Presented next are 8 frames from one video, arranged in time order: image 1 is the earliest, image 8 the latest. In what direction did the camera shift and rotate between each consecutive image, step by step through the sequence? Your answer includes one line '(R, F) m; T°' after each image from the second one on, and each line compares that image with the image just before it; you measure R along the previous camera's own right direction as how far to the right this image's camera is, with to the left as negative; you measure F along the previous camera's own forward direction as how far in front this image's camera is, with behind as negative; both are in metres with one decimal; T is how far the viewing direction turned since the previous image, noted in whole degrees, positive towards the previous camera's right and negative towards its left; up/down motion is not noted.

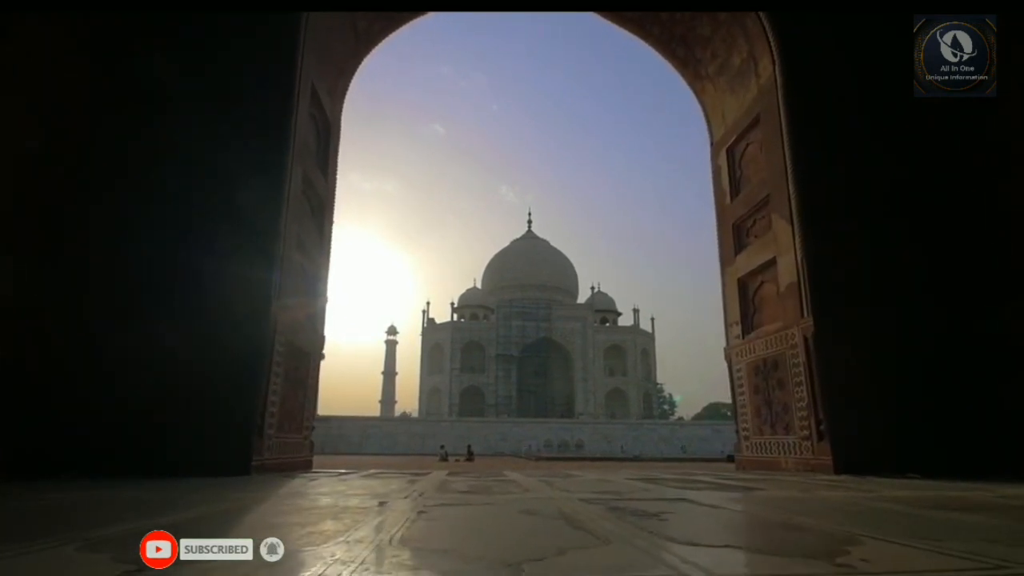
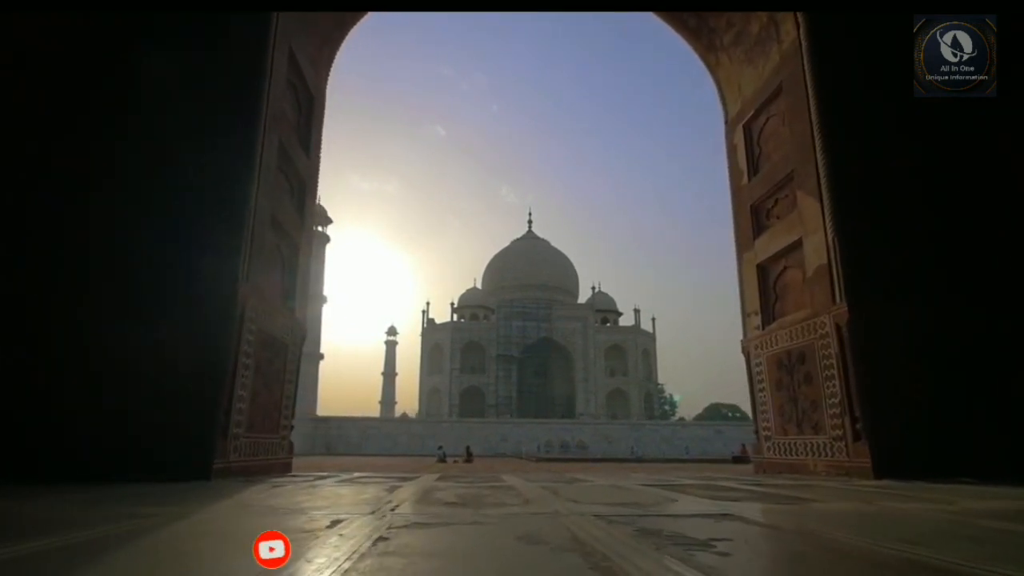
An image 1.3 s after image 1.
(0.0, +0.4) m; 0°
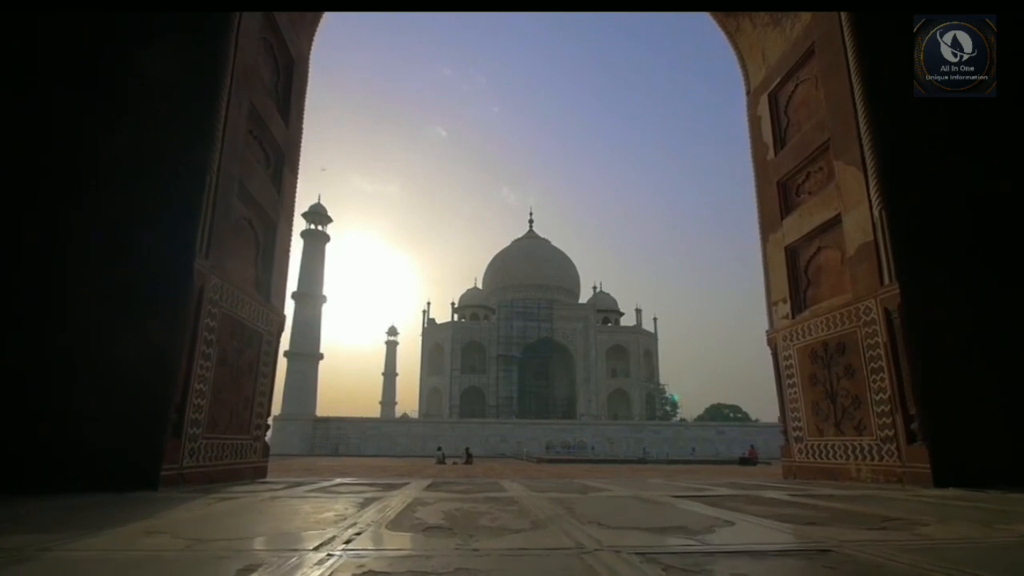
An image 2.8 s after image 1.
(0.0, +0.4) m; 0°
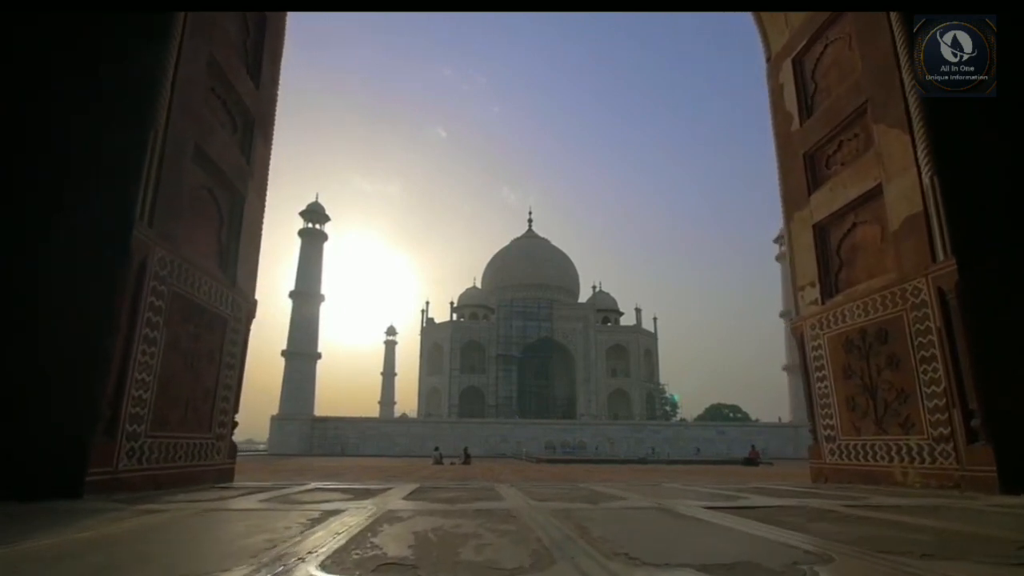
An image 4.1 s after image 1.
(0.0, +0.4) m; 0°
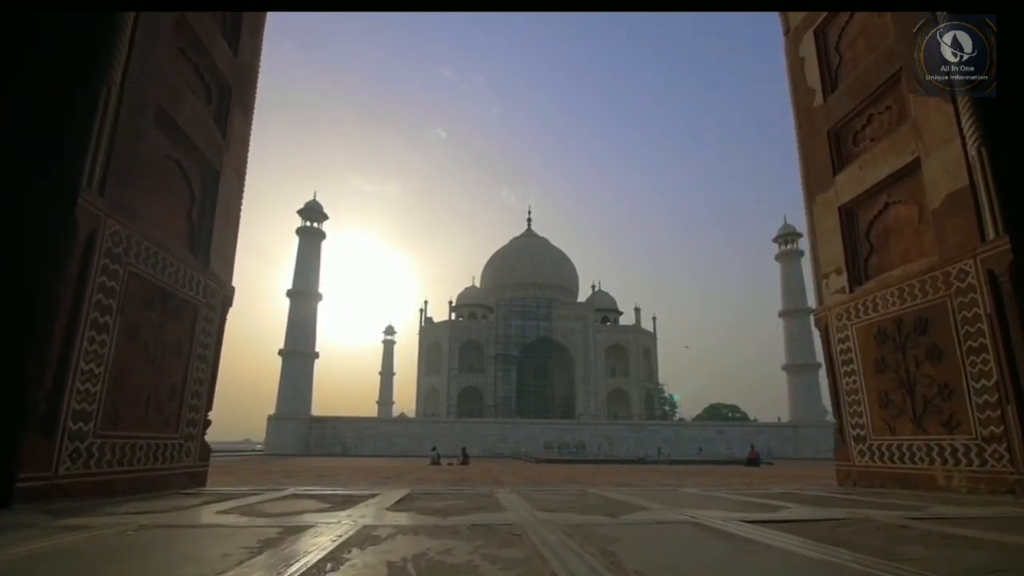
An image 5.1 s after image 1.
(0.0, +0.3) m; 0°
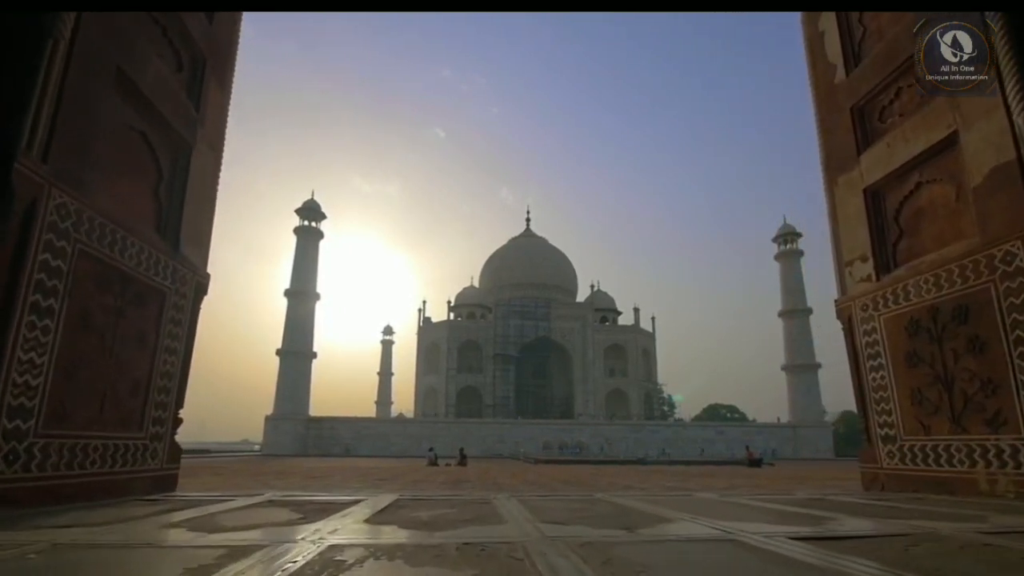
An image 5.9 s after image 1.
(0.0, +0.2) m; 0°
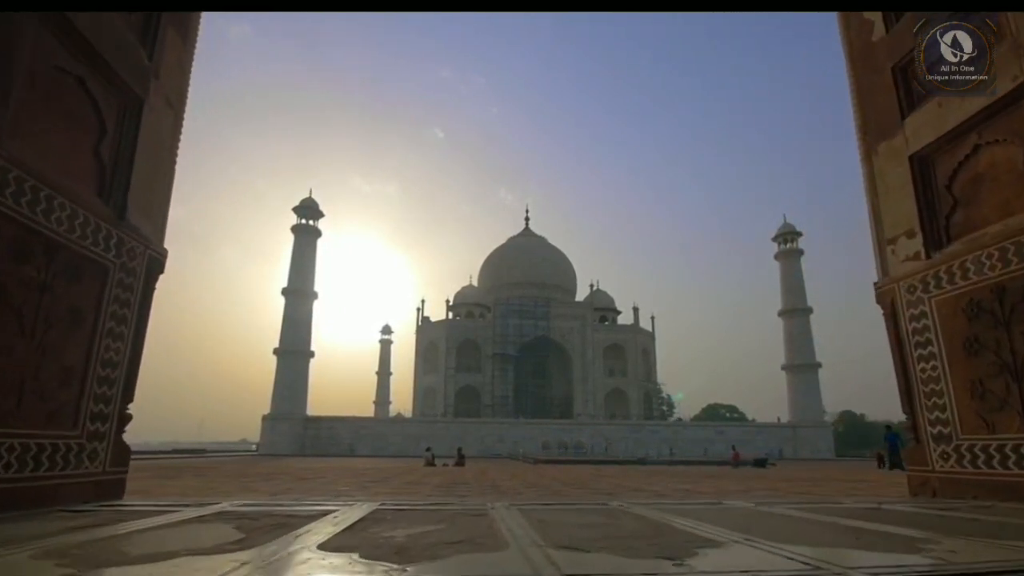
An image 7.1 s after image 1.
(0.0, +0.4) m; 0°
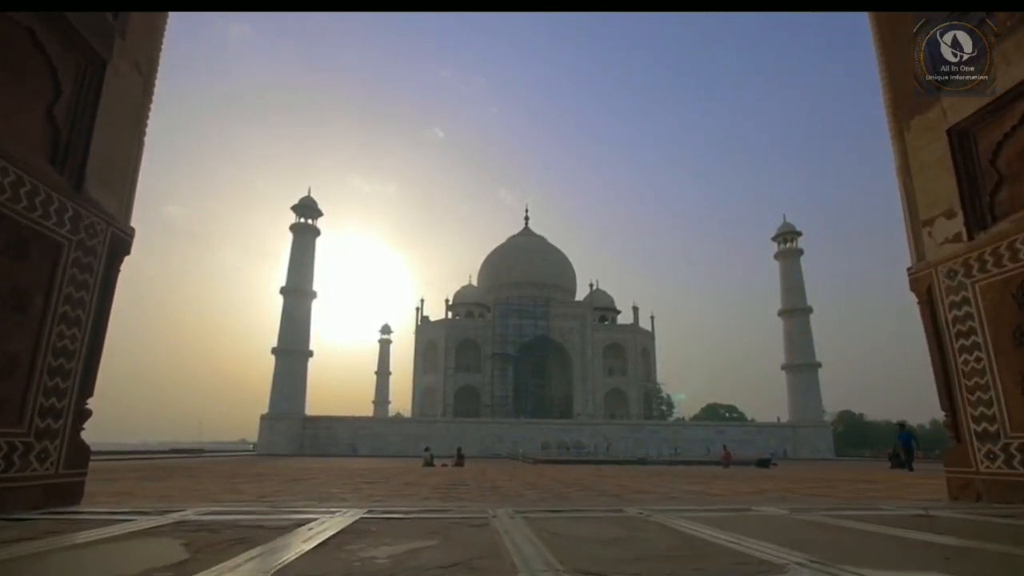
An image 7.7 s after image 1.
(0.0, +0.2) m; 0°
